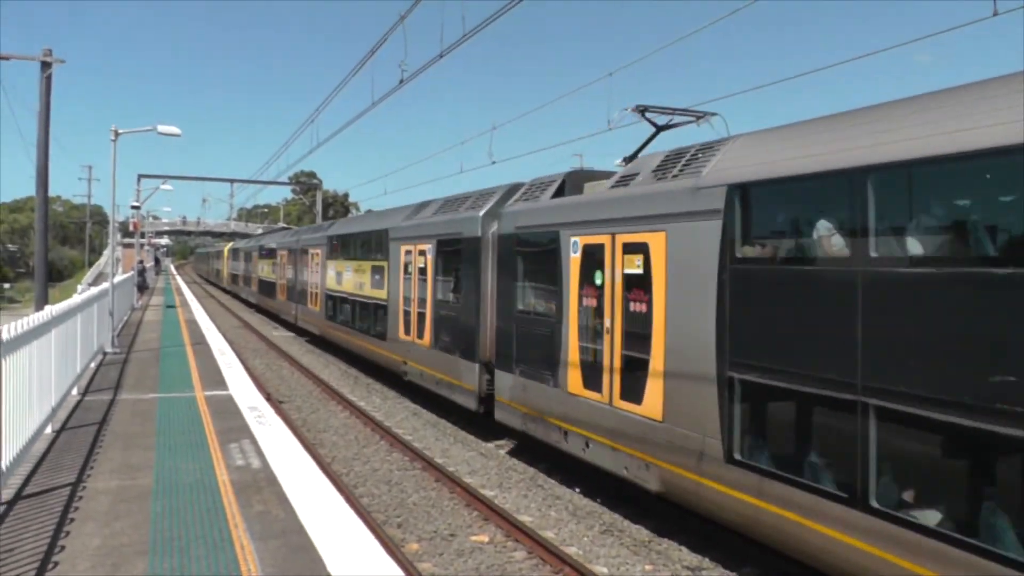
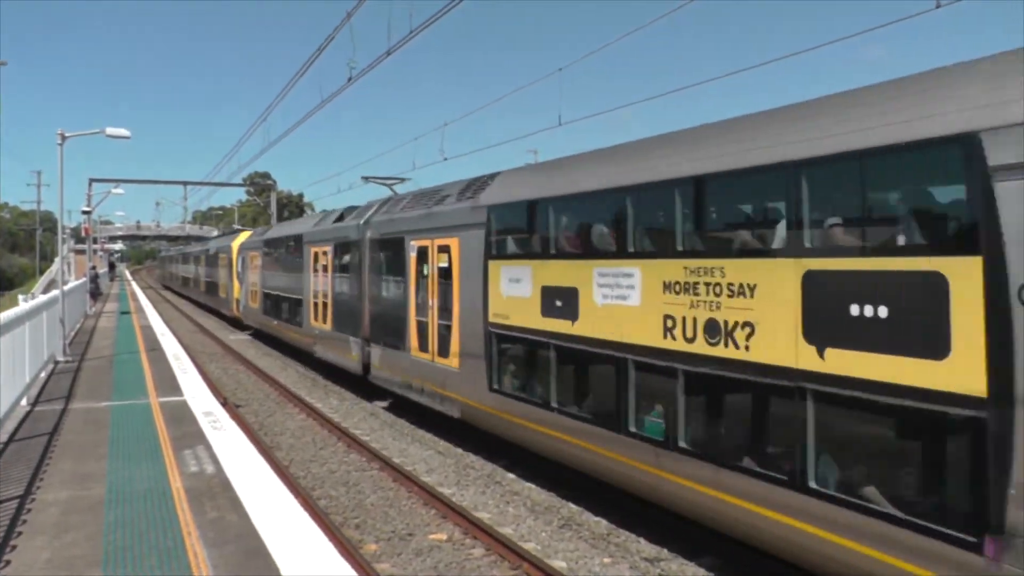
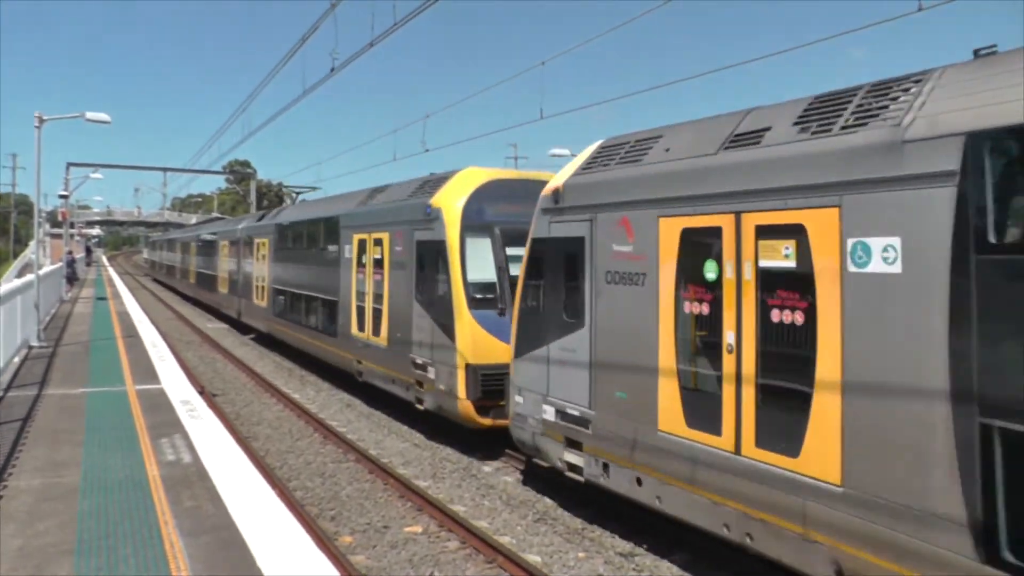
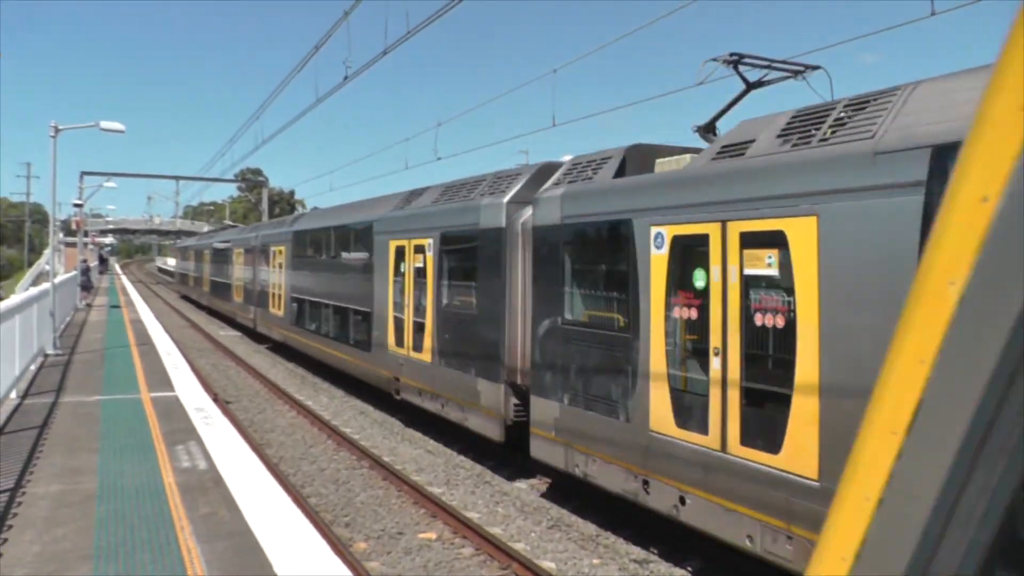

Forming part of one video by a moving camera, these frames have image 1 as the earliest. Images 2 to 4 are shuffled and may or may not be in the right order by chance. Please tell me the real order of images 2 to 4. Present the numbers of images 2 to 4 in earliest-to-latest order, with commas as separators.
2, 3, 4
